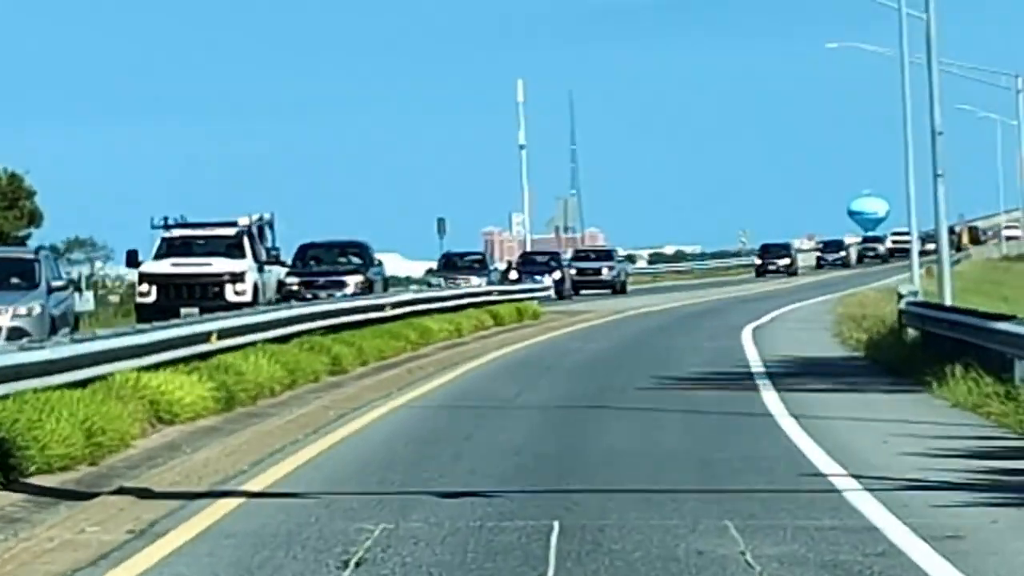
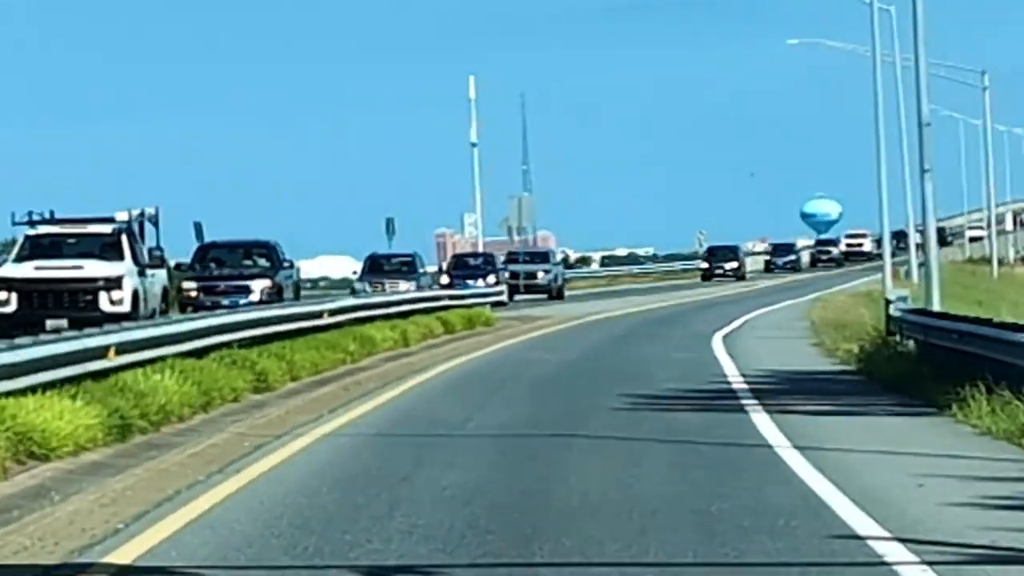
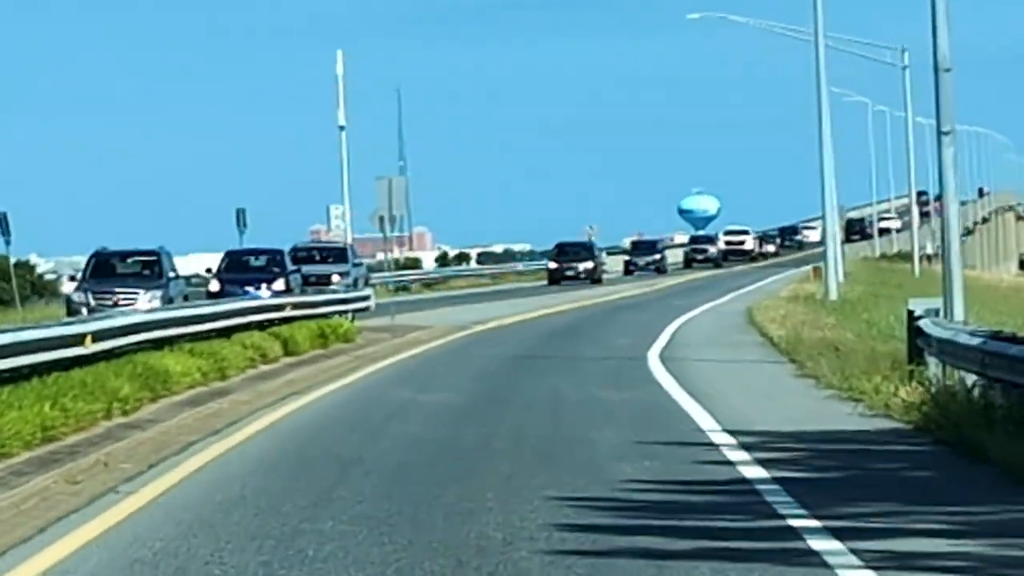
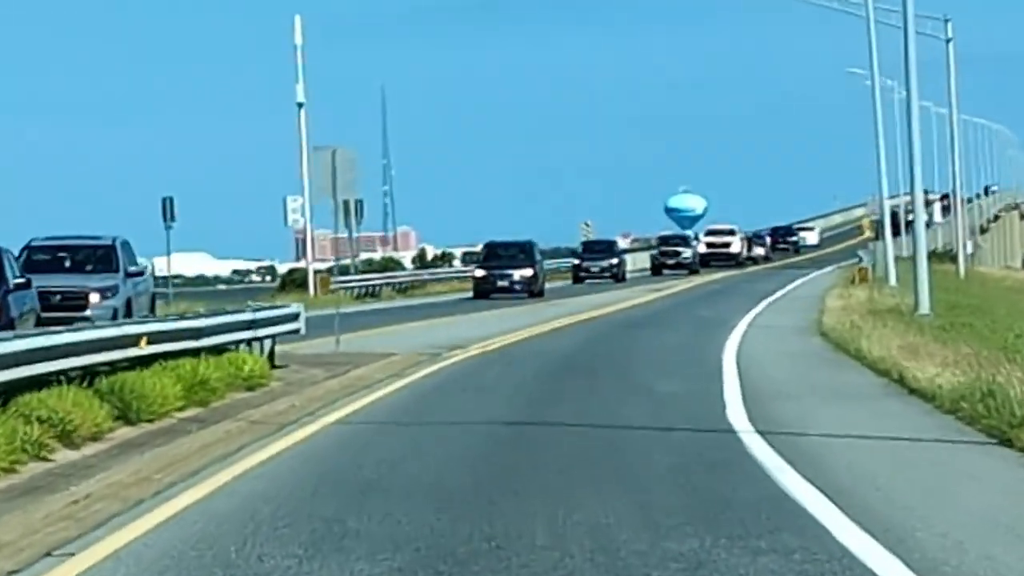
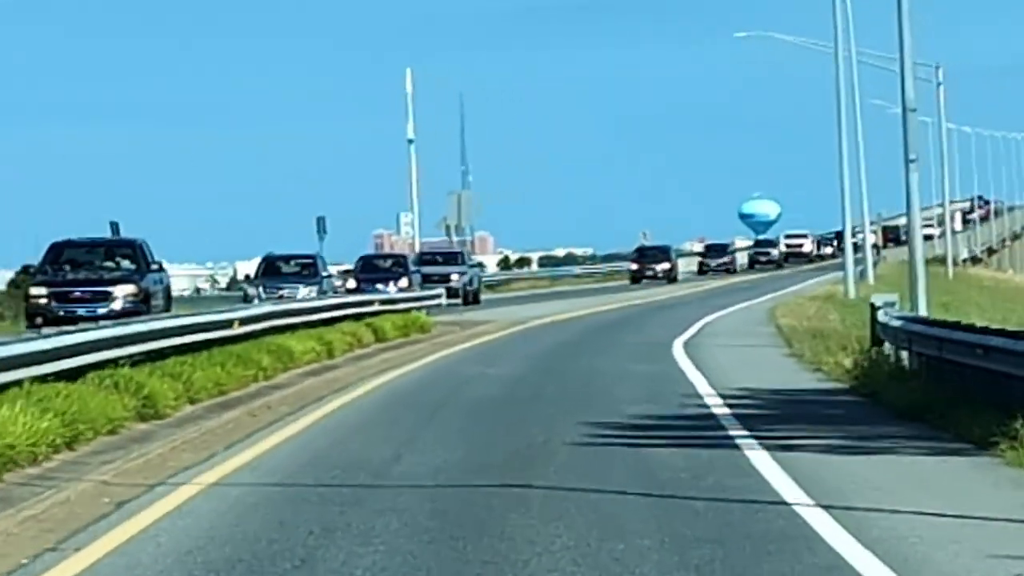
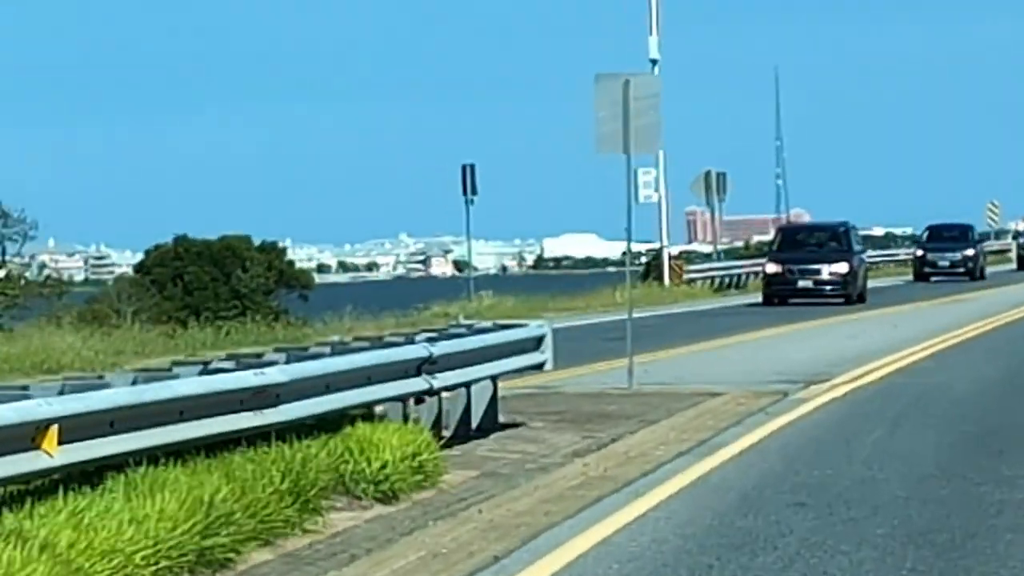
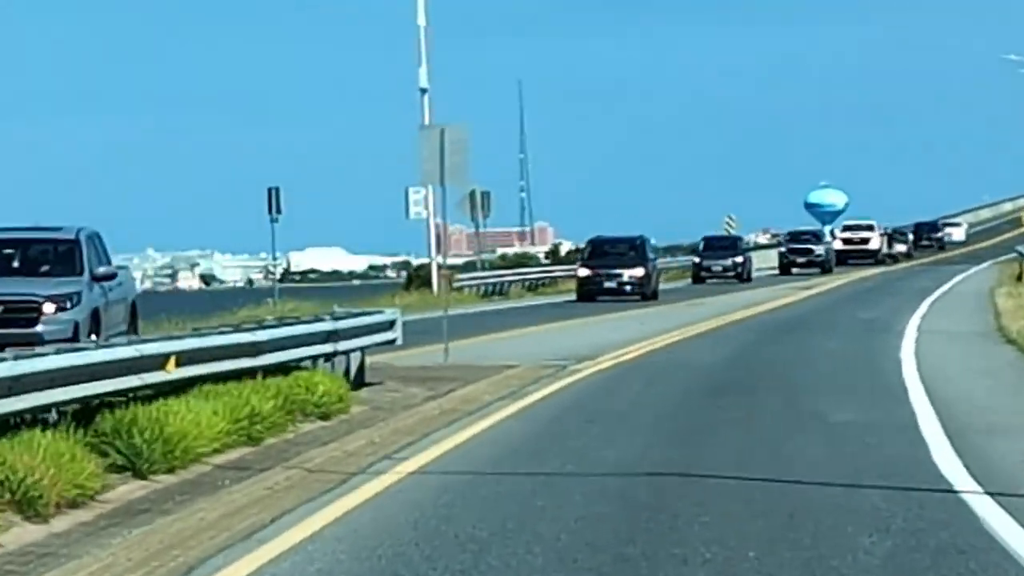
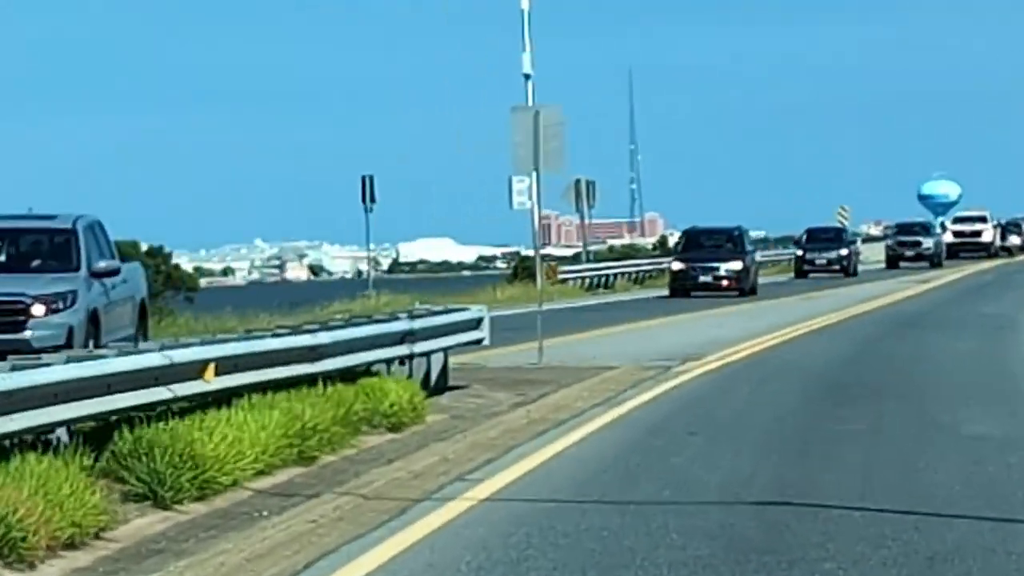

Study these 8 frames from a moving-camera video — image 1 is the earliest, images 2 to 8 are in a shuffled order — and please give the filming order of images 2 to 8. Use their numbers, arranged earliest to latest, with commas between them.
2, 5, 3, 4, 7, 8, 6
